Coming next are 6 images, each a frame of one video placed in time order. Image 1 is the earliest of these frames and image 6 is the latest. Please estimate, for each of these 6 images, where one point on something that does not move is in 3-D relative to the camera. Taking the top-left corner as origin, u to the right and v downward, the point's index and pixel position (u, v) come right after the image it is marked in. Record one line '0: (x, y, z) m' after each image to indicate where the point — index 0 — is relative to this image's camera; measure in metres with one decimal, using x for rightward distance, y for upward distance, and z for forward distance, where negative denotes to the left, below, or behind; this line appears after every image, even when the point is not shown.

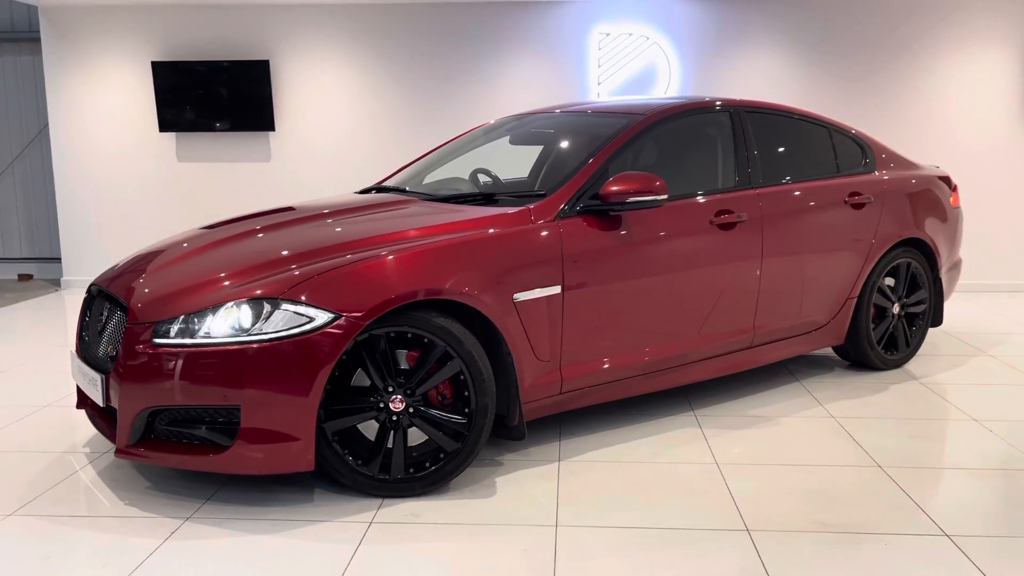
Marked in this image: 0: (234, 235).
0: (-0.8, +0.2, +2.9) m
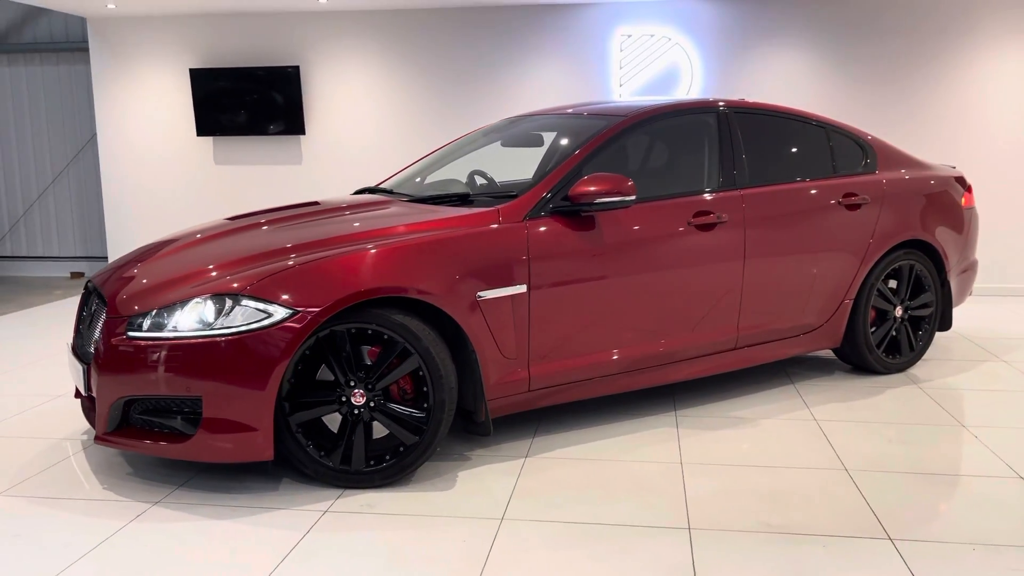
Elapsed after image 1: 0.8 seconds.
0: (-0.9, +0.2, +3.0) m
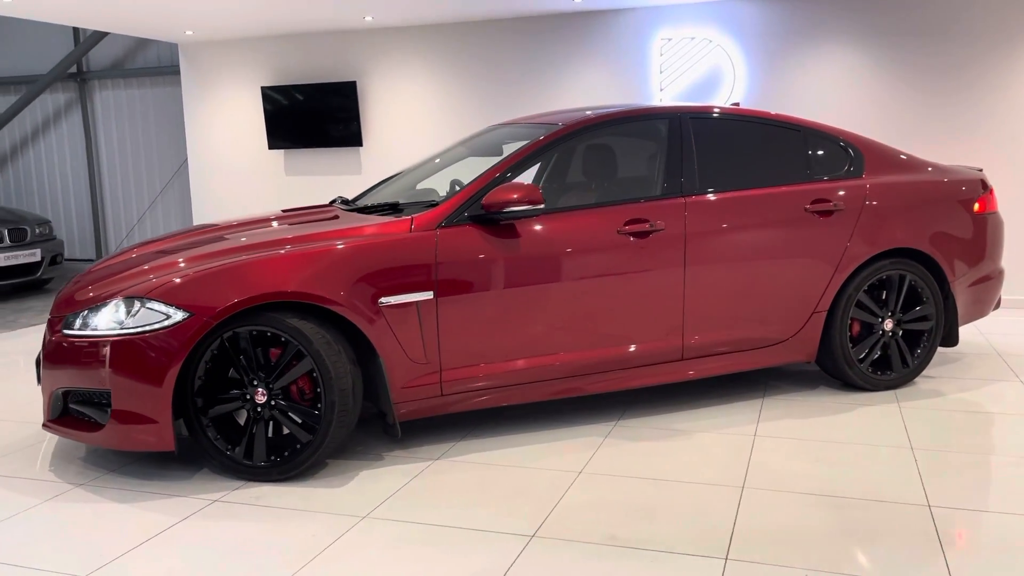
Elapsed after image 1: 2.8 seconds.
0: (-1.2, +0.2, +3.3) m
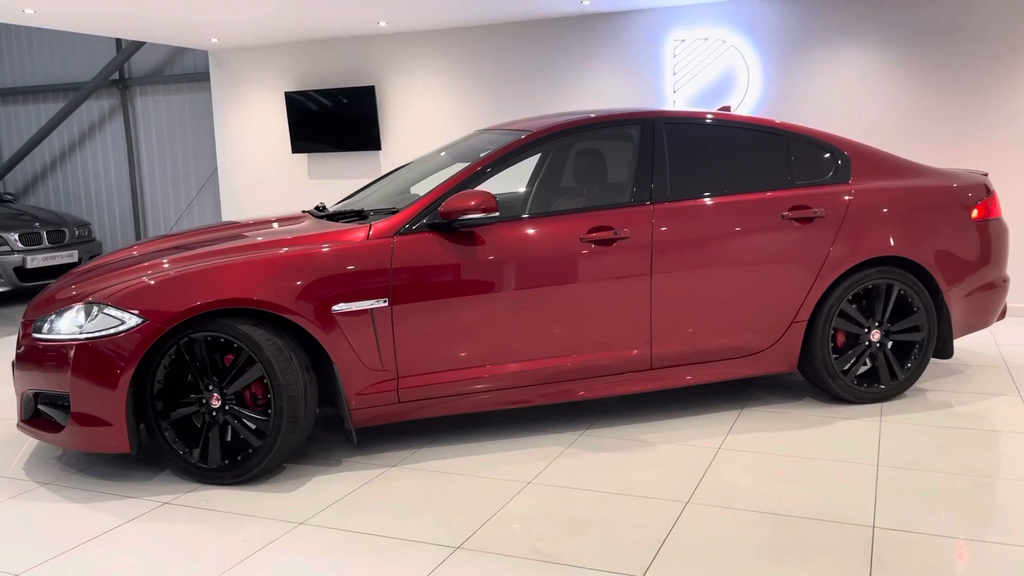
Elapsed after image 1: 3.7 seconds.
0: (-1.3, +0.2, +3.4) m
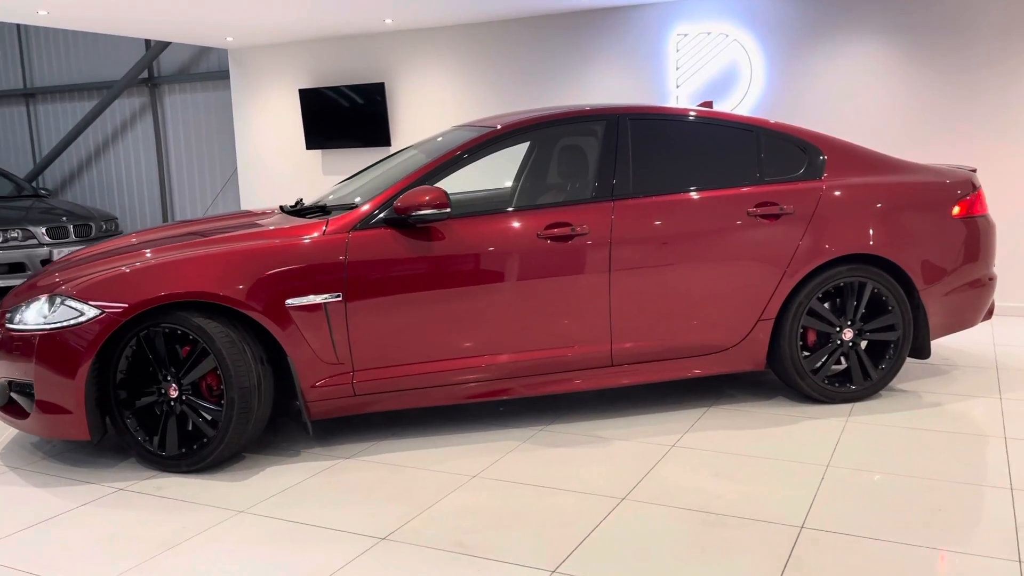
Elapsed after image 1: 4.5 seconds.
0: (-1.5, +0.2, +3.5) m
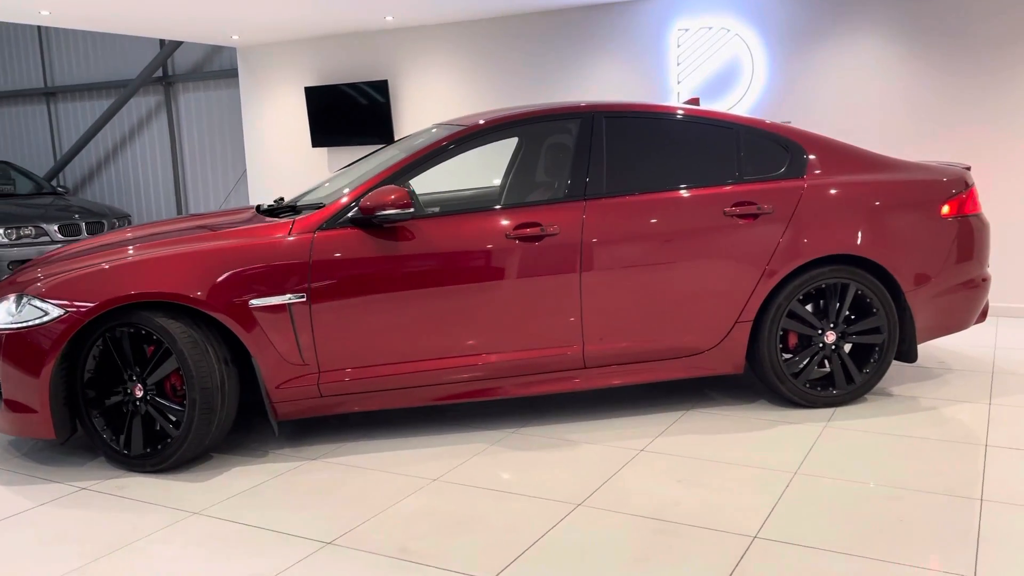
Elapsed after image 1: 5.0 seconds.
0: (-1.6, +0.2, +3.5) m
